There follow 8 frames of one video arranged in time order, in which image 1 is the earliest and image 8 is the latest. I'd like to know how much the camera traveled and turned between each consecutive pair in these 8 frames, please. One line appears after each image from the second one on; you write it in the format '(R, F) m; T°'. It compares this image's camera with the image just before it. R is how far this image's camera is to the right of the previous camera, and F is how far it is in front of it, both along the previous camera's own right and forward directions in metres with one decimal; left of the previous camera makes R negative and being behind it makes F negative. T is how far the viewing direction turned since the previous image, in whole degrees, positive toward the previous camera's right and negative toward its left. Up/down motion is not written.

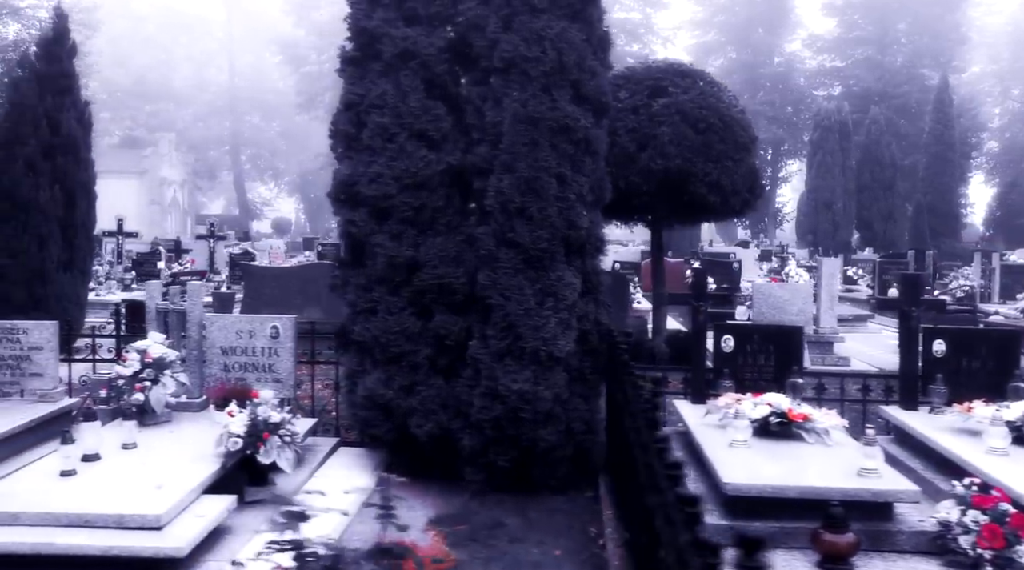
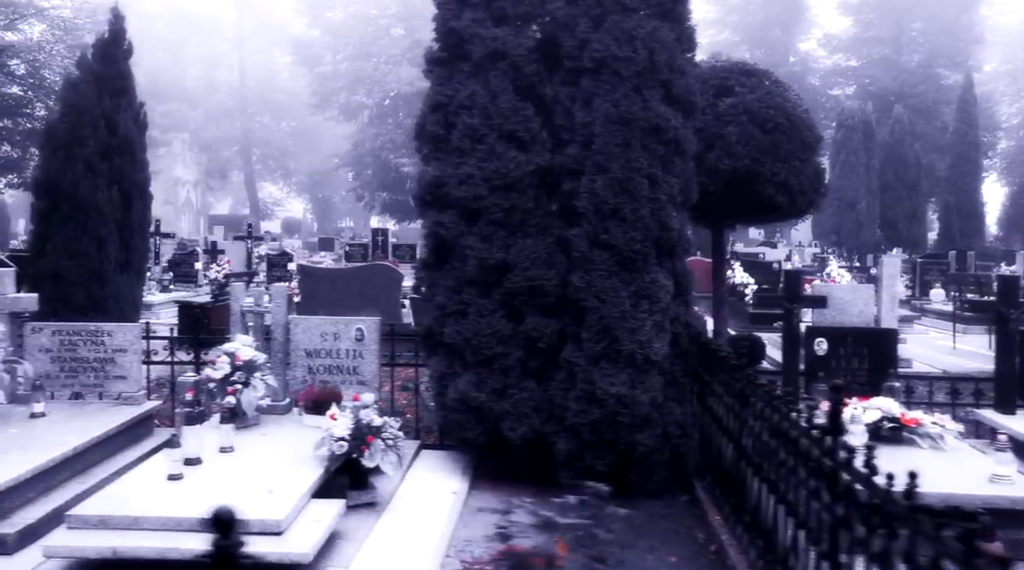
(-0.6, +0.1) m; -1°
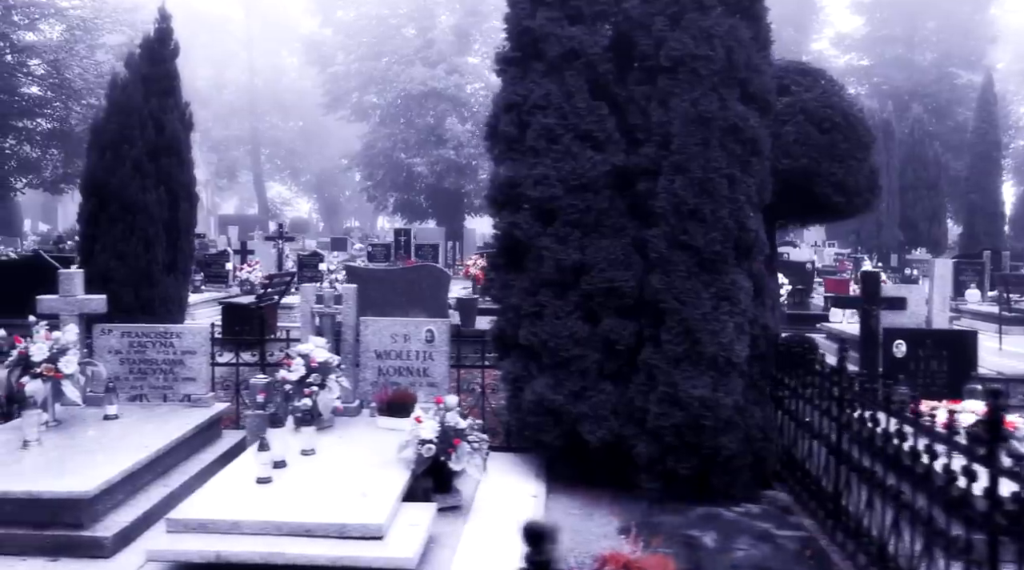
(-0.5, +0.1) m; 0°
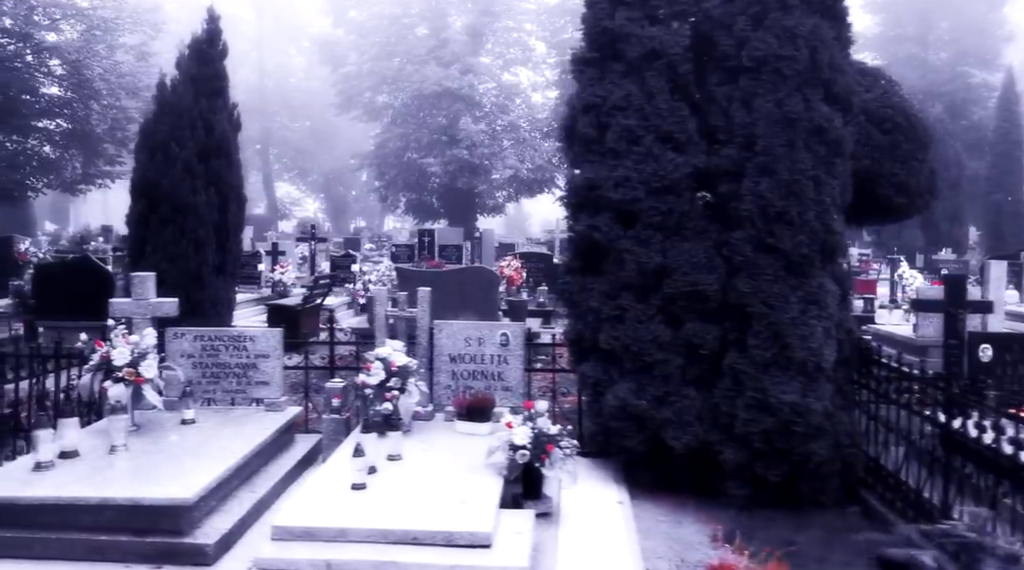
(-0.5, +0.1) m; 0°
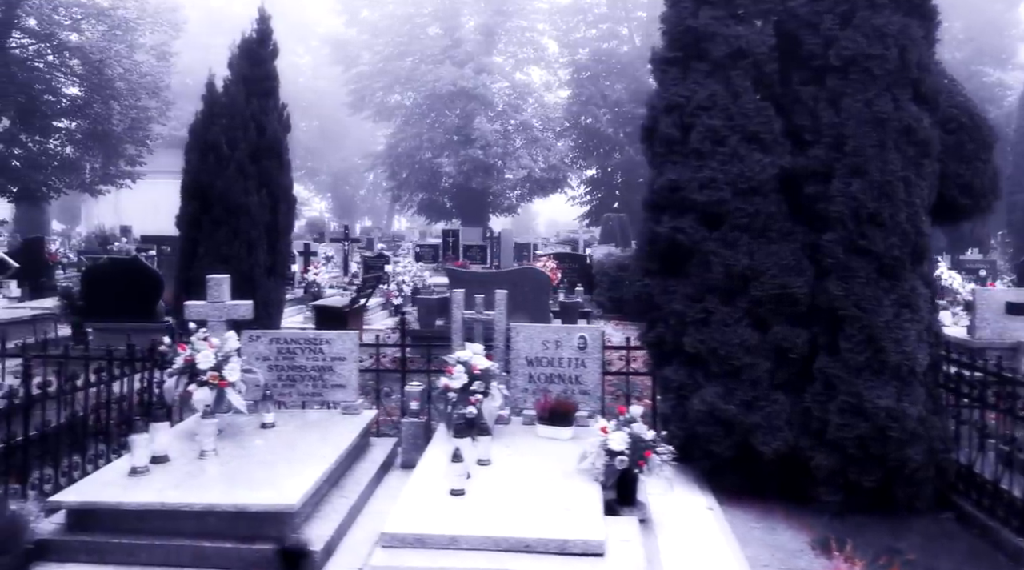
(-0.5, +0.1) m; -1°
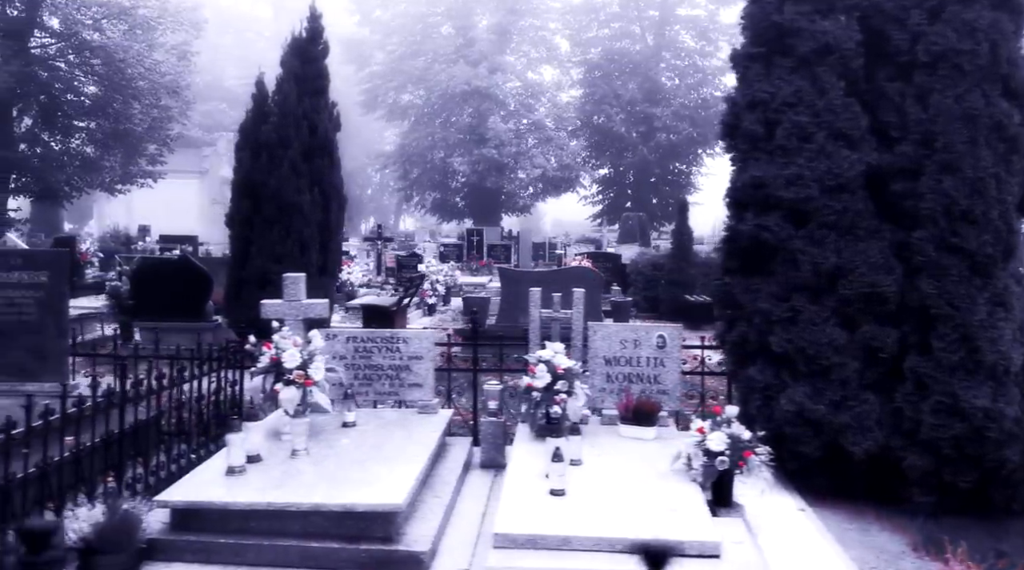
(-0.5, +0.1) m; -1°
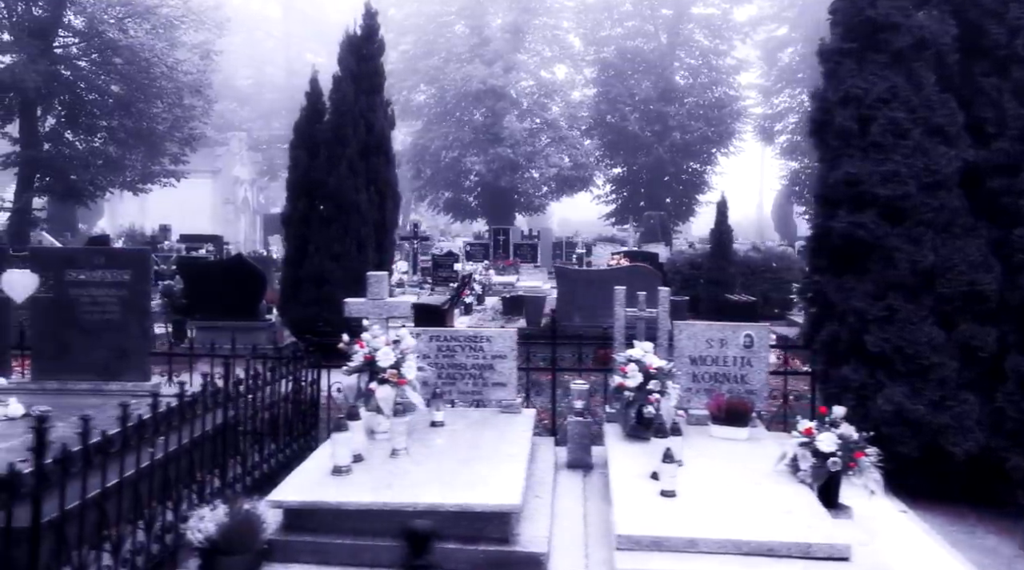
(-0.6, +0.1) m; -1°
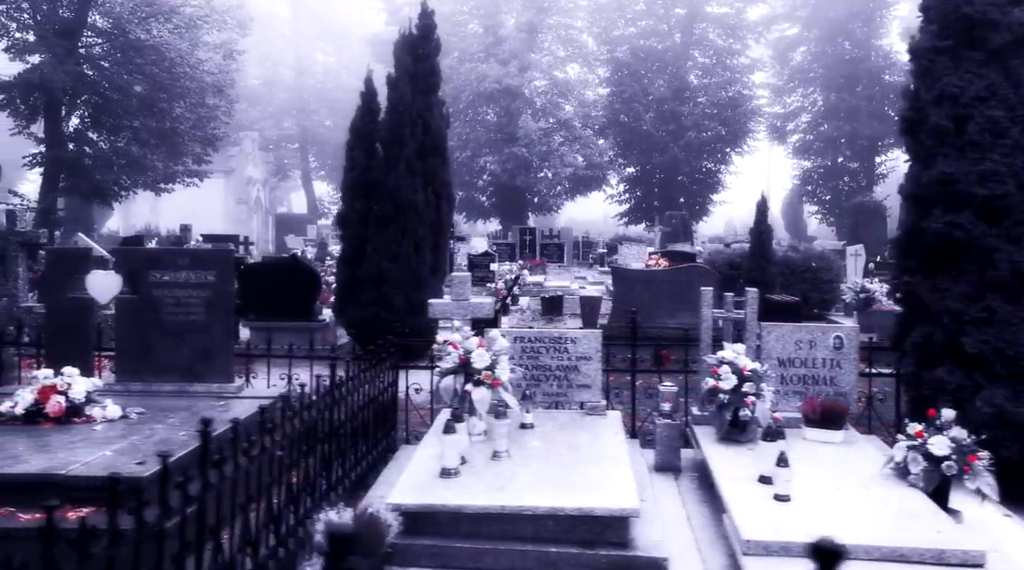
(-0.6, +0.1) m; -1°
